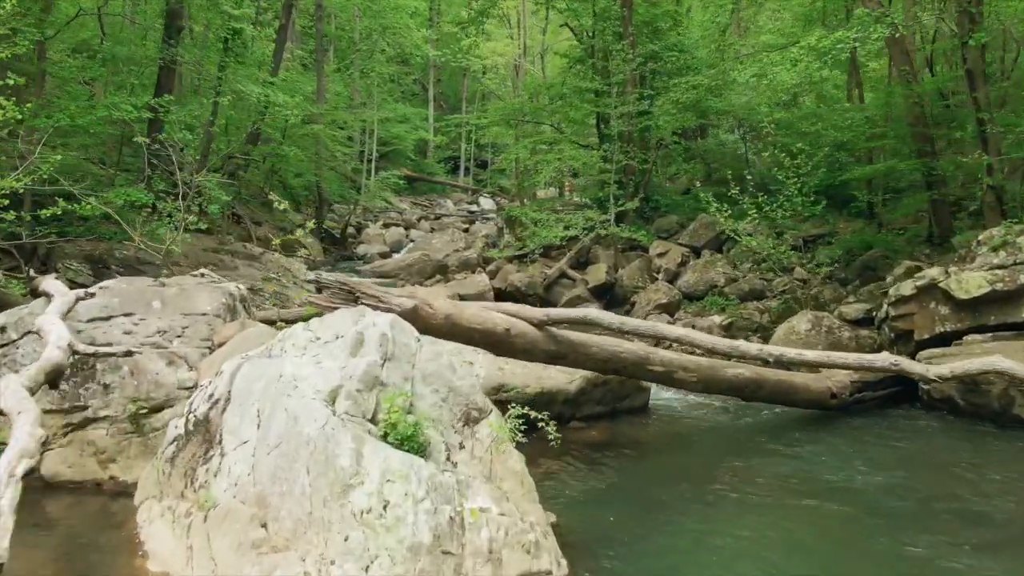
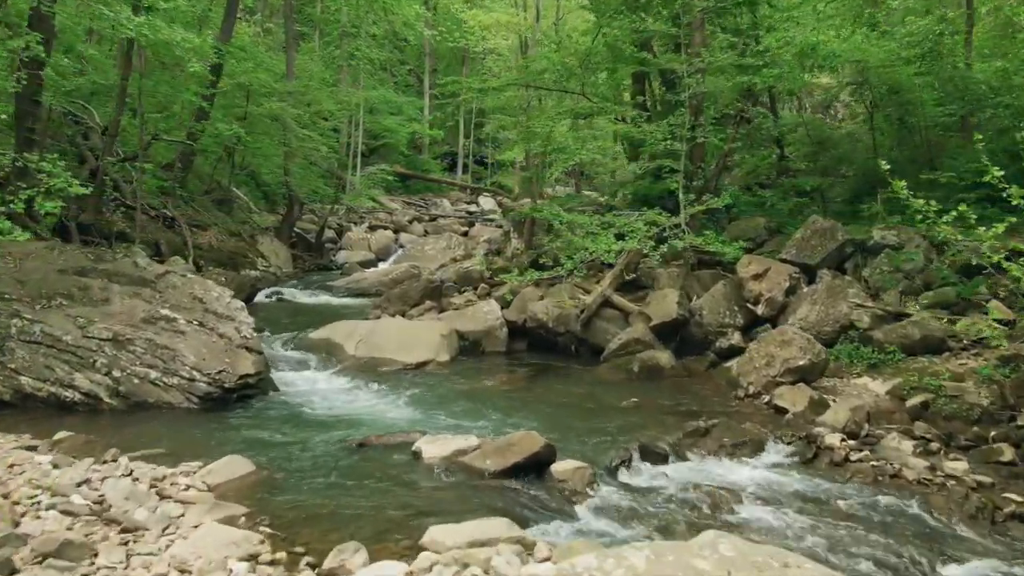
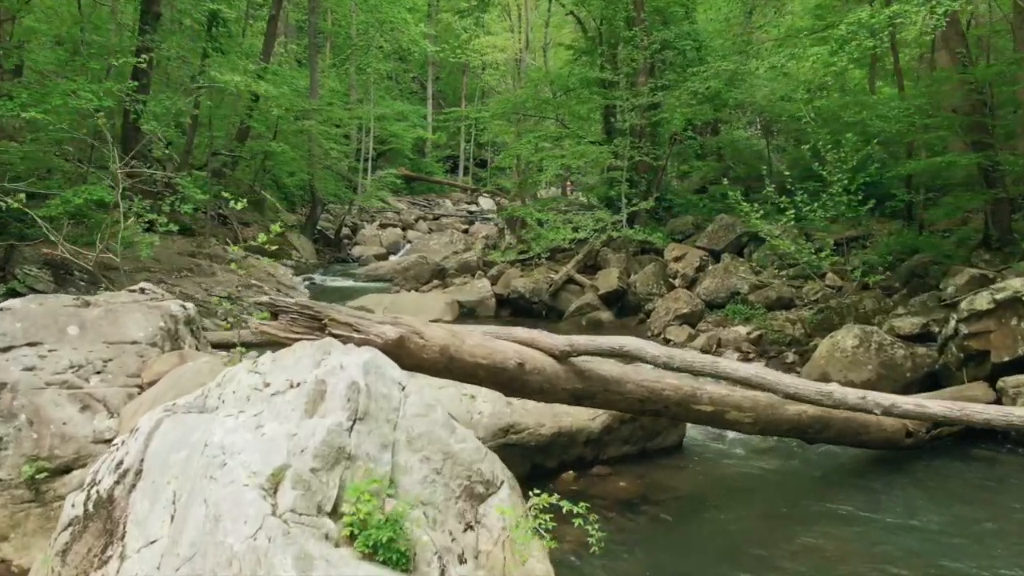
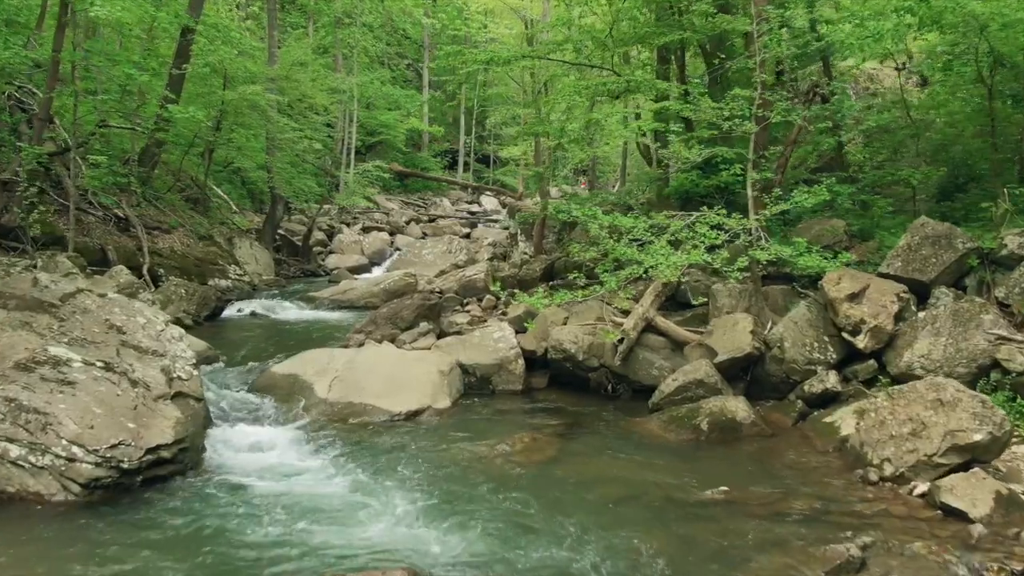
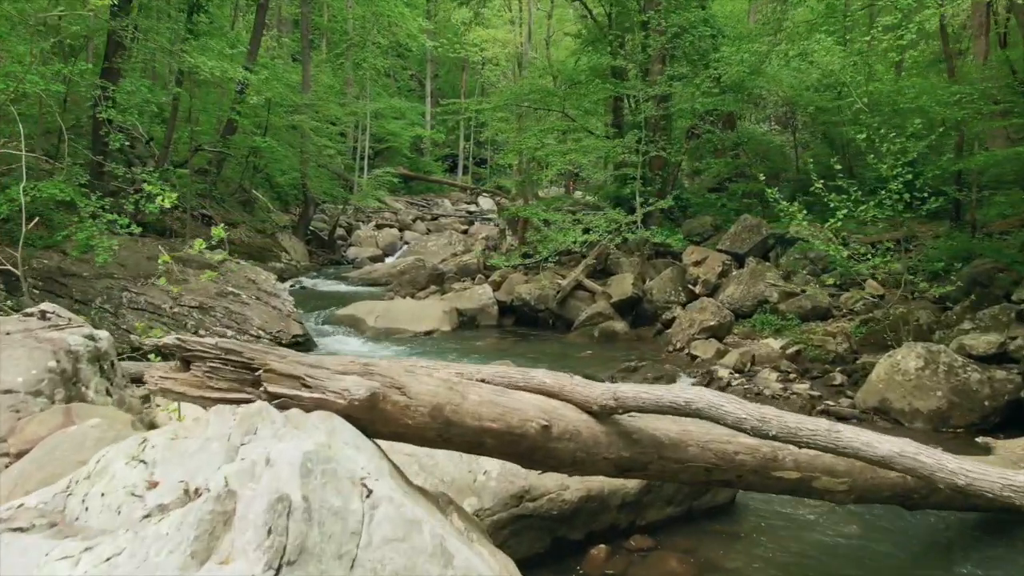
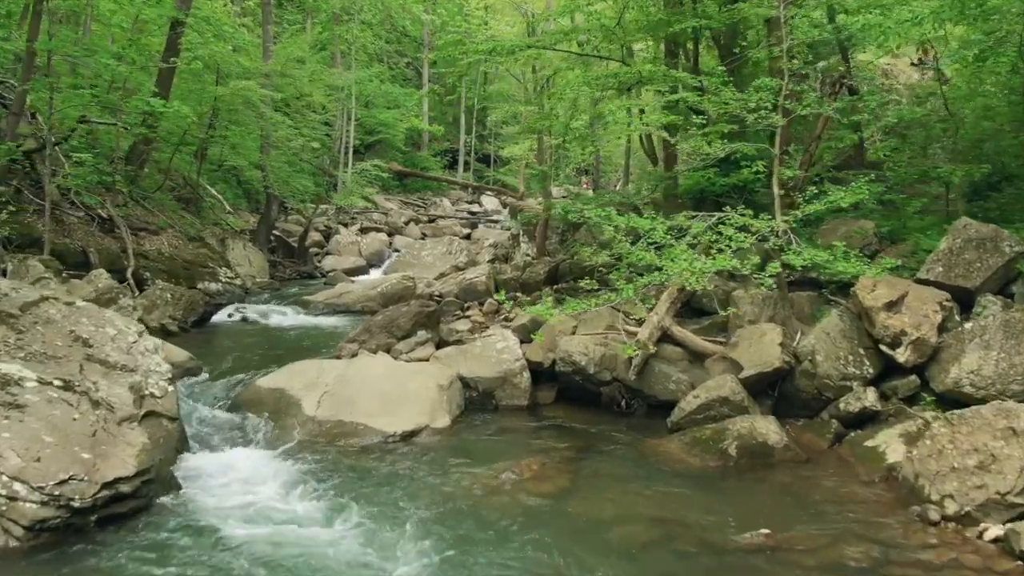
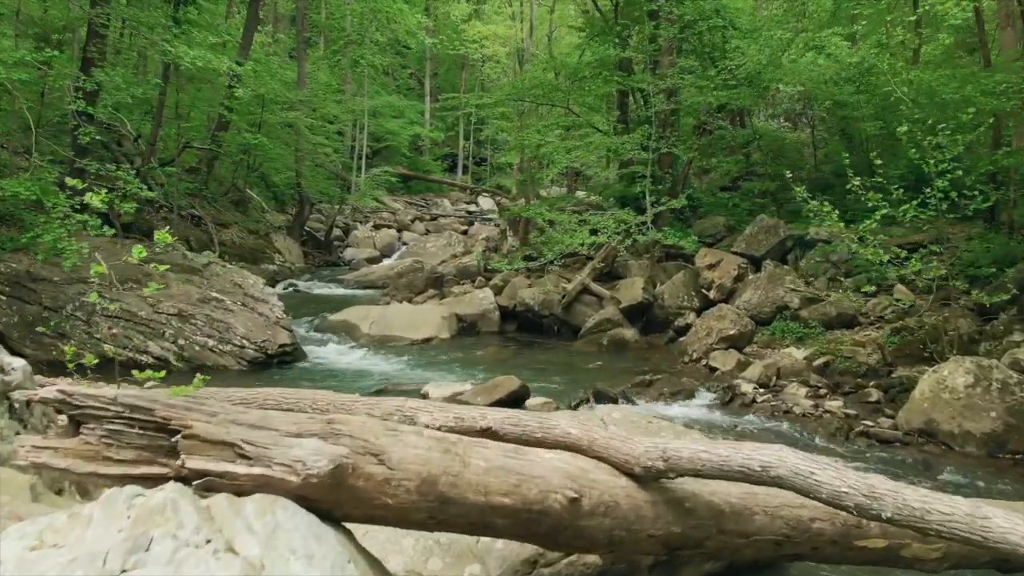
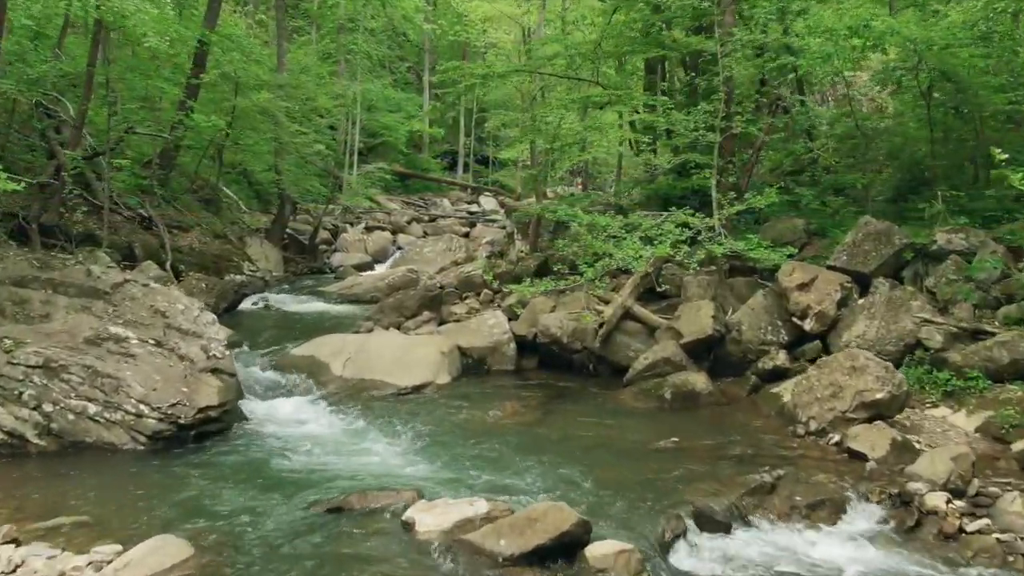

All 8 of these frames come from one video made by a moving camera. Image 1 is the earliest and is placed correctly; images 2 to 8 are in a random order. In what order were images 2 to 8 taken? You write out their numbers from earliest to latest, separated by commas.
3, 5, 7, 2, 8, 4, 6
